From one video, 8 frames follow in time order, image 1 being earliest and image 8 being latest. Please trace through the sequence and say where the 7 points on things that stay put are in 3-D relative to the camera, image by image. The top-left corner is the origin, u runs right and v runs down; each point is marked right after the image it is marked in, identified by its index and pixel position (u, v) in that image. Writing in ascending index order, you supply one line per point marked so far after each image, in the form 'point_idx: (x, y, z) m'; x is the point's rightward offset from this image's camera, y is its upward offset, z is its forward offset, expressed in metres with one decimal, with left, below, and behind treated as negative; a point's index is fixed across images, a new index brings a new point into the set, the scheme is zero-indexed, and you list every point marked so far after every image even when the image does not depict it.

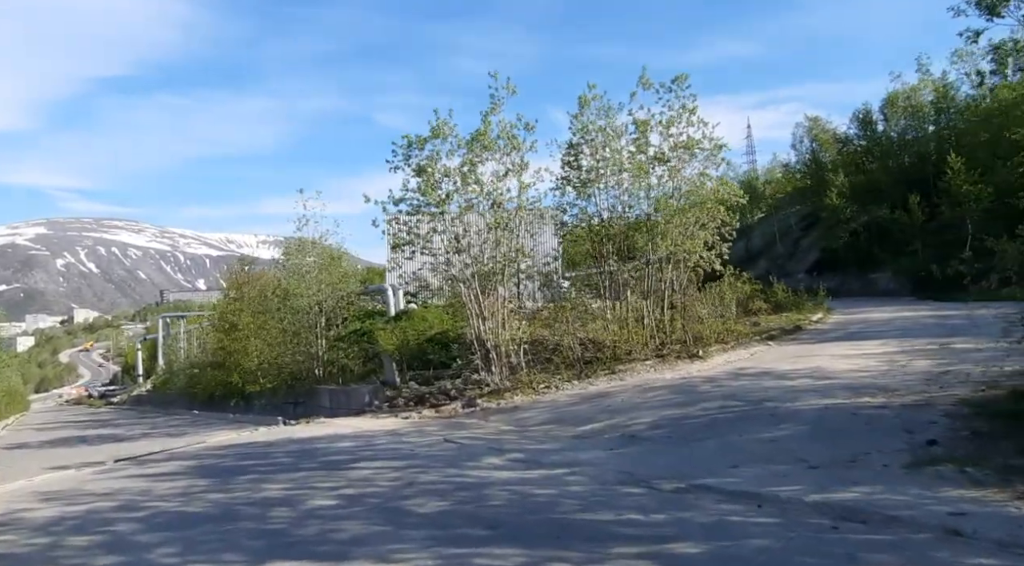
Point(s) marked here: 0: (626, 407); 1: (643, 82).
0: (+1.7, -1.8, +10.7) m
1: (+2.6, +4.0, +14.9) m
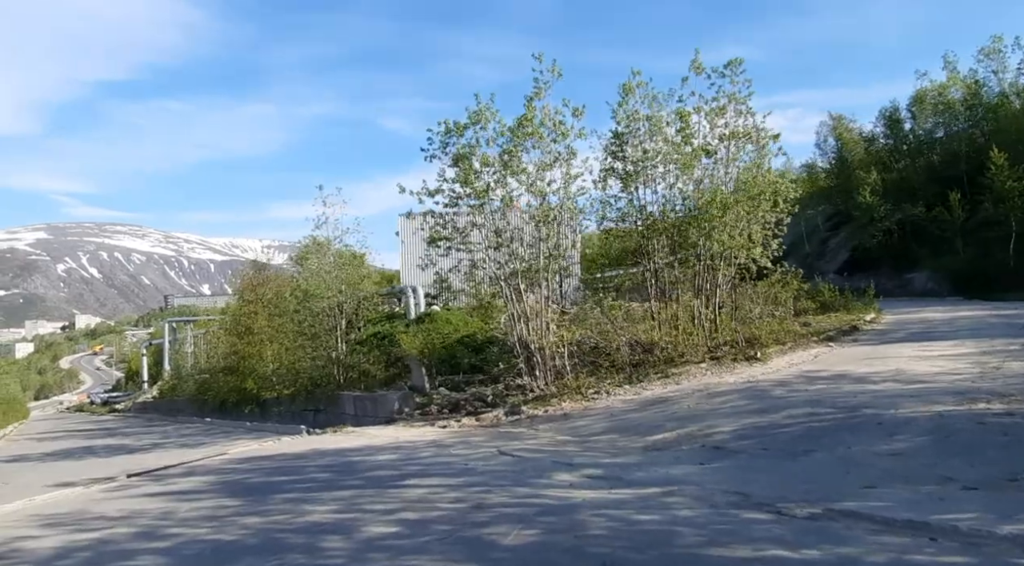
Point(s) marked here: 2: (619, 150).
0: (+2.4, -1.7, +9.7) m
1: (+3.4, +4.0, +13.9) m
2: (+2.0, +2.5, +14.3) m
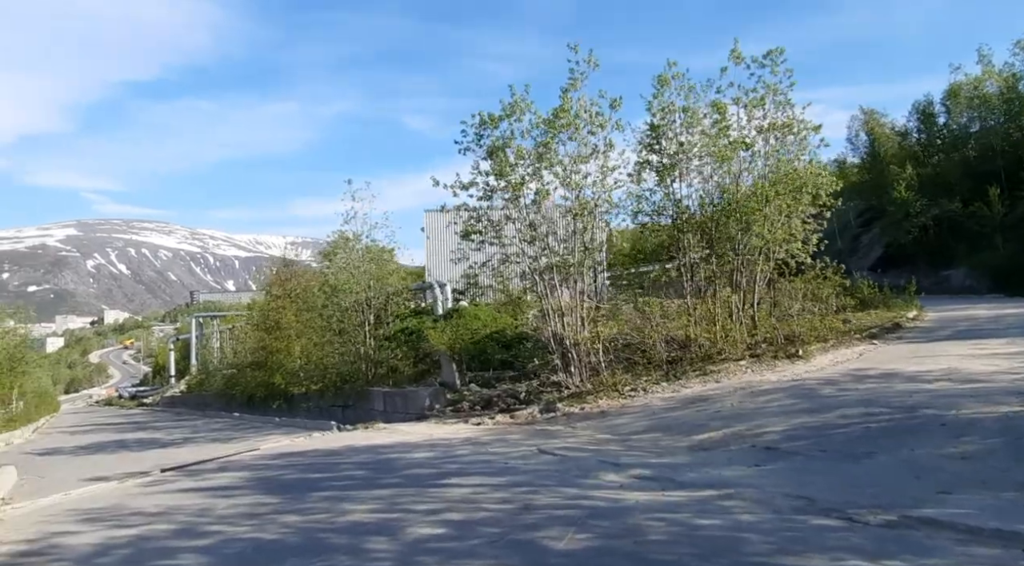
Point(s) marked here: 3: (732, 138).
0: (+2.9, -1.6, +9.4) m
1: (+4.0, +4.1, +13.6) m
2: (+2.6, +2.6, +14.0) m
3: (+4.1, +2.7, +14.1) m
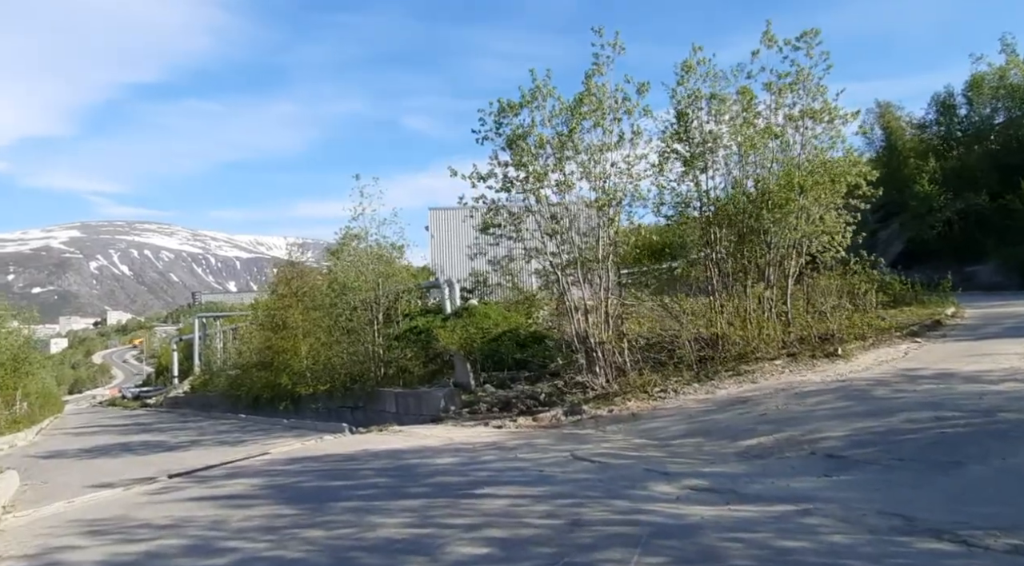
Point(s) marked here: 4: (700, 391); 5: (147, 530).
0: (+3.2, -1.5, +8.6) m
1: (+4.3, +4.2, +12.8) m
2: (+3.0, +2.7, +13.3) m
3: (+4.4, +2.8, +13.4) m
4: (+2.8, -1.6, +11.3) m
5: (-3.2, -2.2, +6.6) m
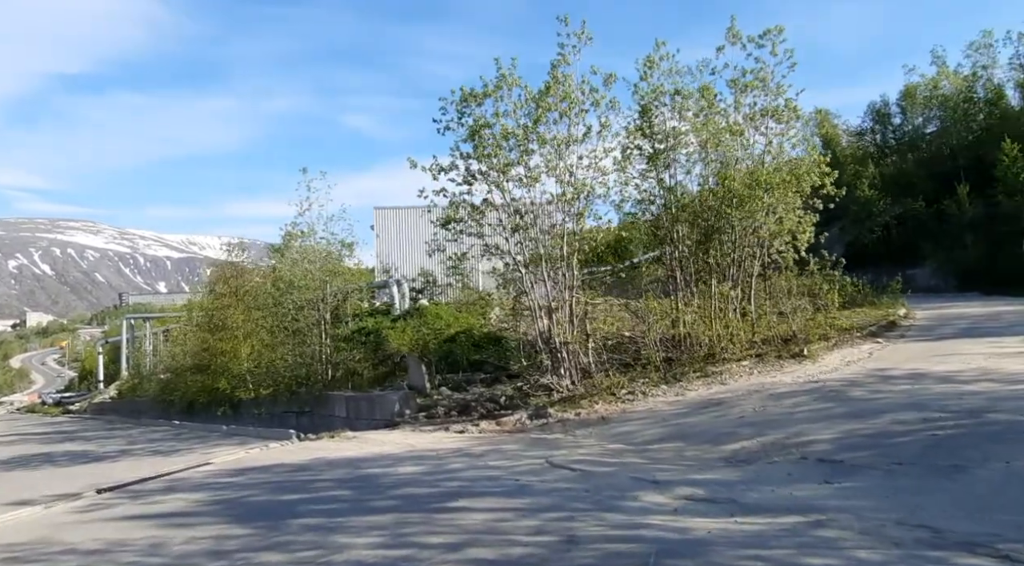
0: (+2.9, -1.5, +8.4) m
1: (+3.7, +4.2, +12.6) m
2: (+2.3, +2.7, +13.0) m
3: (+3.7, +2.8, +13.2) m
4: (+2.3, -1.6, +10.9) m
5: (-3.4, -2.1, +5.8) m
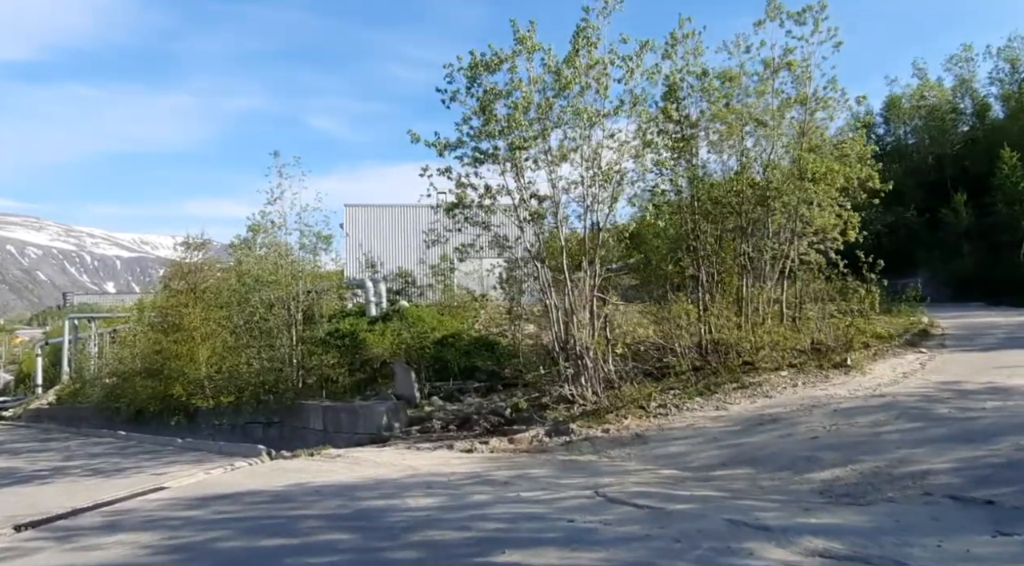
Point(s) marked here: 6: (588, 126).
0: (+3.2, -1.5, +7.0) m
1: (+3.9, +4.2, +11.4) m
2: (+2.4, +2.7, +11.6) m
3: (+3.9, +2.8, +11.9) m
4: (+2.5, -1.6, +9.6) m
5: (-2.9, -1.9, +4.1) m
6: (+1.0, +2.1, +10.6) m
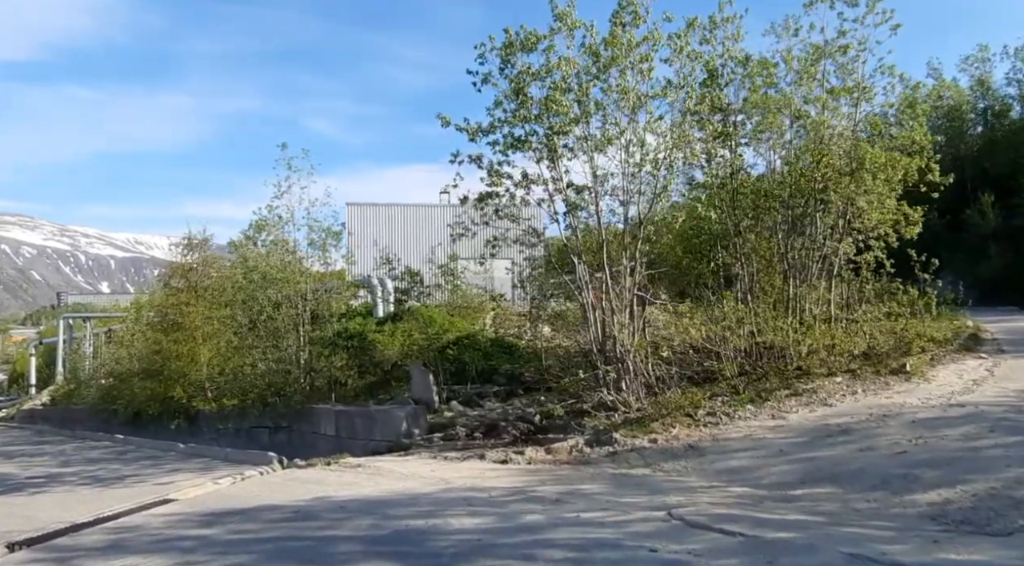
0: (+3.7, -1.4, +6.2) m
1: (+4.3, +4.2, +10.6) m
2: (+2.9, +2.7, +10.9) m
3: (+4.3, +2.8, +11.2) m
4: (+2.9, -1.5, +8.8) m
5: (-2.4, -1.8, +3.3) m
6: (+1.4, +2.2, +9.8) m
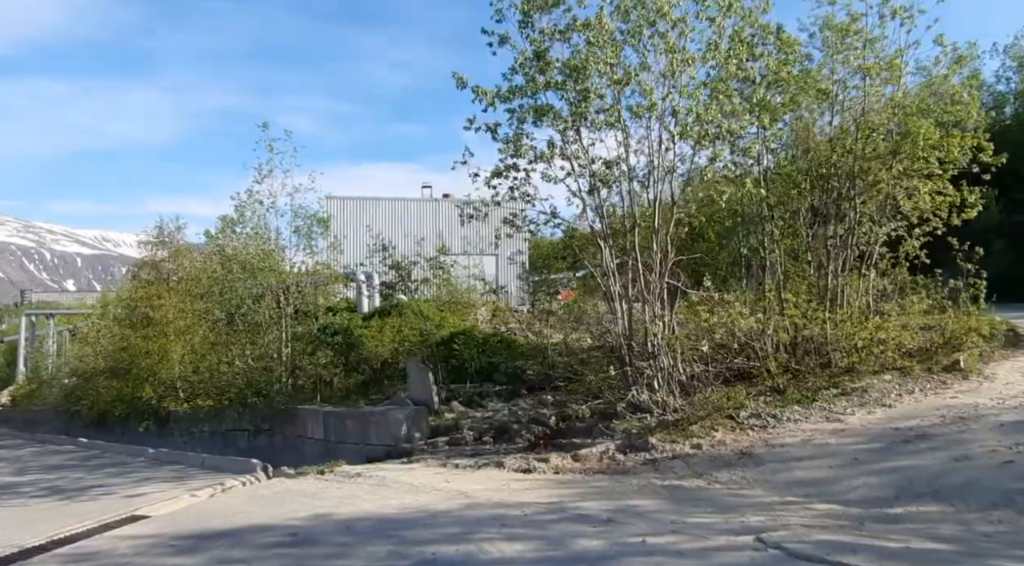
0: (+4.0, -1.3, +5.3) m
1: (+4.5, +4.3, +9.7) m
2: (+3.1, +2.8, +9.9) m
3: (+4.5, +2.9, +10.3) m
4: (+3.1, -1.4, +7.8) m
5: (-2.0, -1.7, +2.2) m
6: (+1.6, +2.3, +8.8) m
